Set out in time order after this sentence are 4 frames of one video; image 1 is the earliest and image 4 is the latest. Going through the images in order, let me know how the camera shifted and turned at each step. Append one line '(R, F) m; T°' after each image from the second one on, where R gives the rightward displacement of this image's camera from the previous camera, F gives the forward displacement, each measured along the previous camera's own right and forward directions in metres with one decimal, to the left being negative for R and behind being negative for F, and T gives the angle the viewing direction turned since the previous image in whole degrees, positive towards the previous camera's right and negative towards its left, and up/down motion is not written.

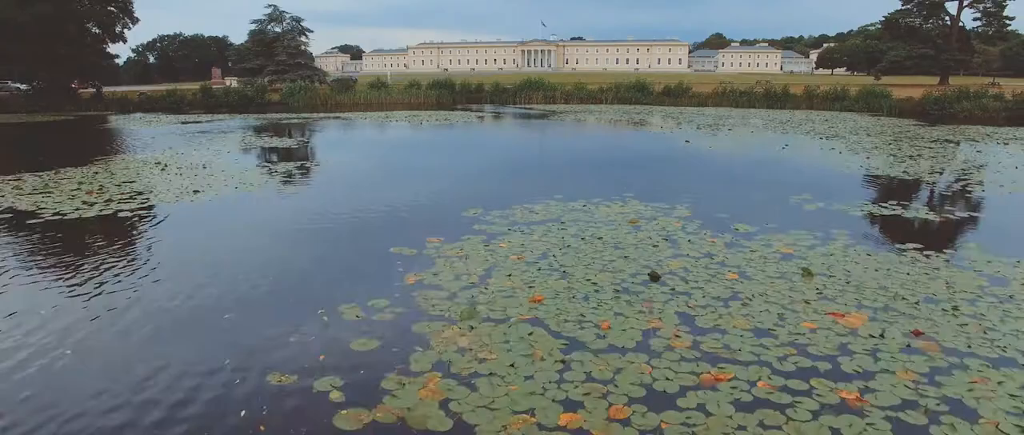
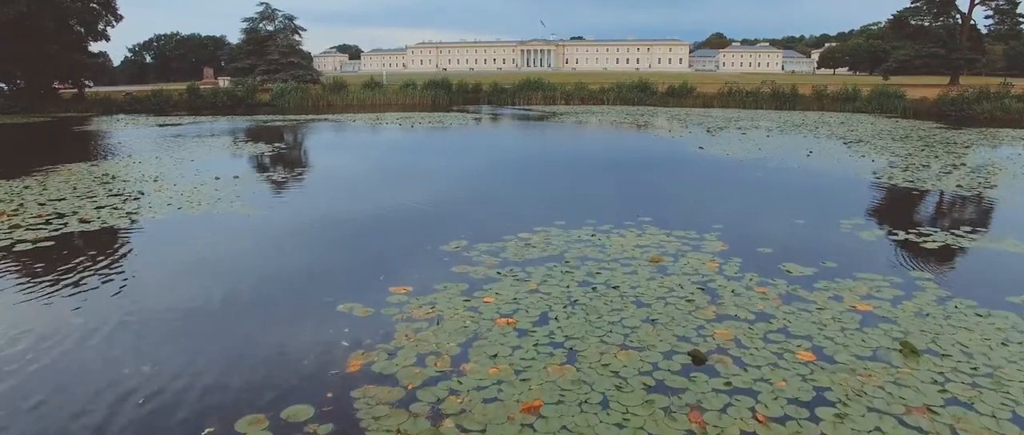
(+0.1, +1.0) m; 0°
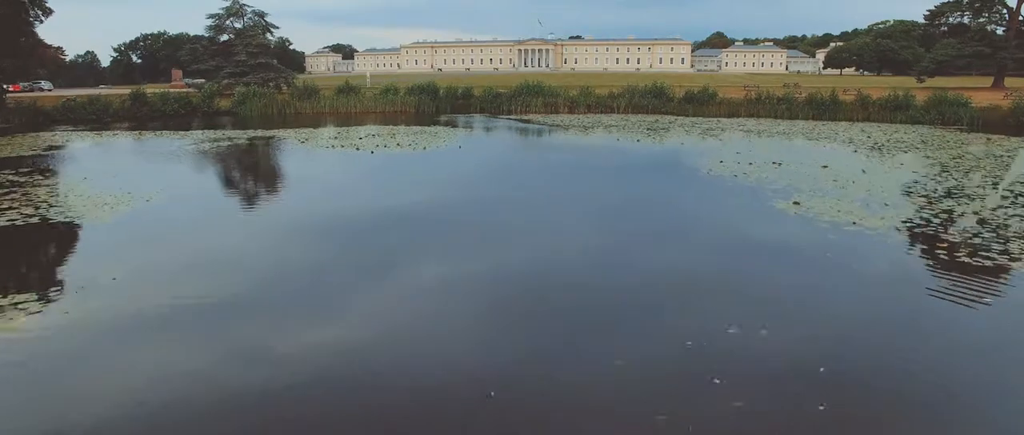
(+0.1, +3.8) m; 0°
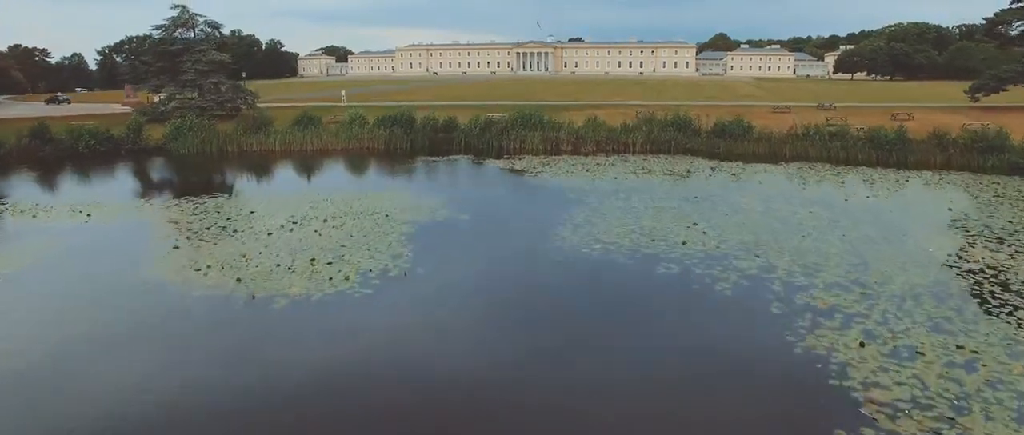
(+0.3, +4.8) m; 0°
